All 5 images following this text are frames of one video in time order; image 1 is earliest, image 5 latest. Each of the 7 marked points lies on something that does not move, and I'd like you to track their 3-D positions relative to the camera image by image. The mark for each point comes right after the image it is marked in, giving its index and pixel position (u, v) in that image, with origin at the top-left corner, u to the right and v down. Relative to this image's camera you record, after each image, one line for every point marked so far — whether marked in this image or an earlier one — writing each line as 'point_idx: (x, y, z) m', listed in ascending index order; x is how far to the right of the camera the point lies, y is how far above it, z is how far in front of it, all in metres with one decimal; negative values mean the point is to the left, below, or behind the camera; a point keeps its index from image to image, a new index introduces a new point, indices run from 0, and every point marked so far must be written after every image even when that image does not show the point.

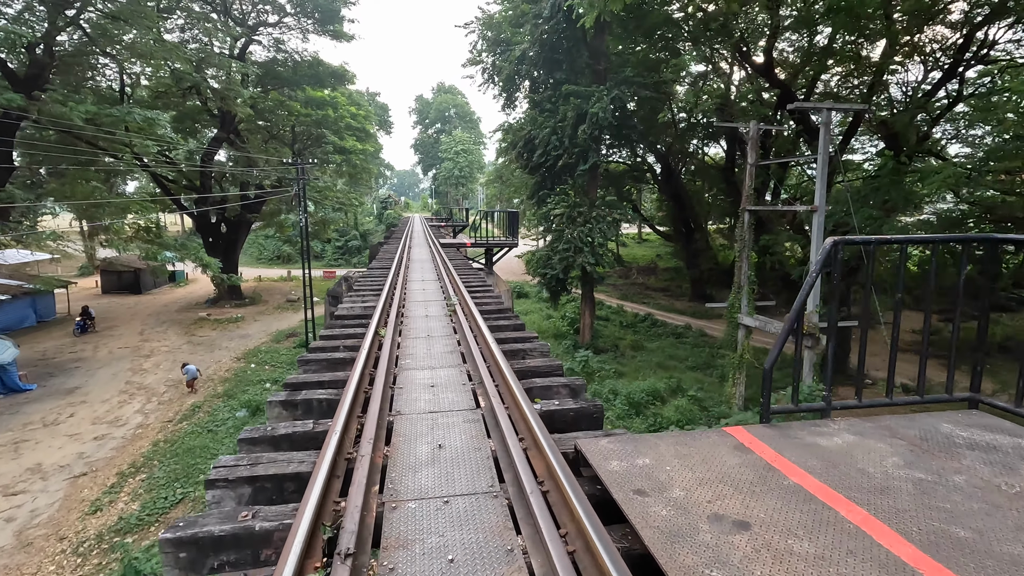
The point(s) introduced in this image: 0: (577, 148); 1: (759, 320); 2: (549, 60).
0: (+1.6, +3.4, +13.1) m
1: (+4.3, -0.6, +9.2) m
2: (+1.0, +6.0, +14.0) m
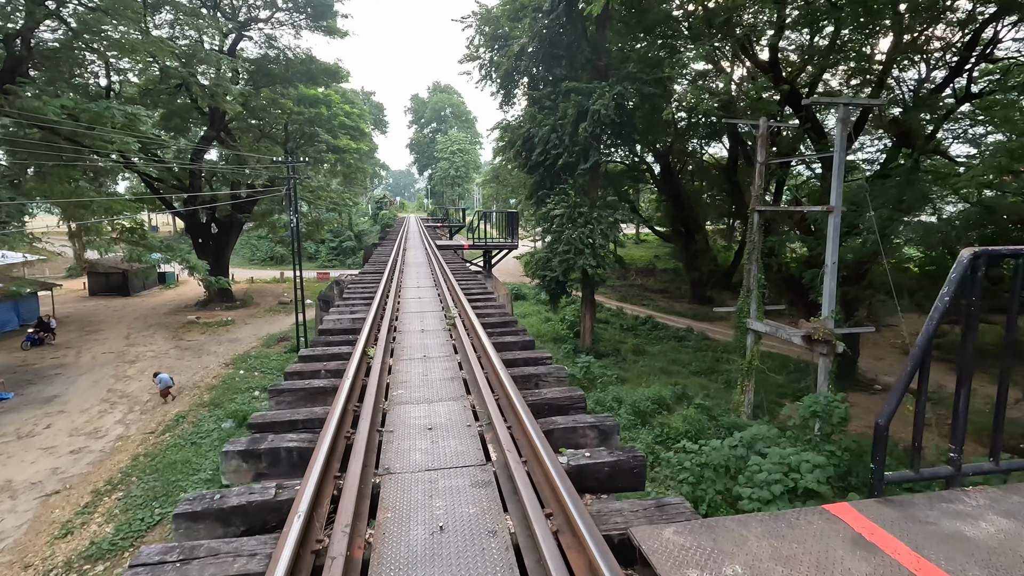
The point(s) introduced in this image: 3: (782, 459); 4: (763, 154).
0: (+1.6, +3.3, +12.7) m
1: (+4.3, -0.6, +8.9) m
2: (+0.9, +5.9, +13.6) m
3: (+2.8, -1.7, +5.5) m
4: (+4.4, +2.3, +9.3) m
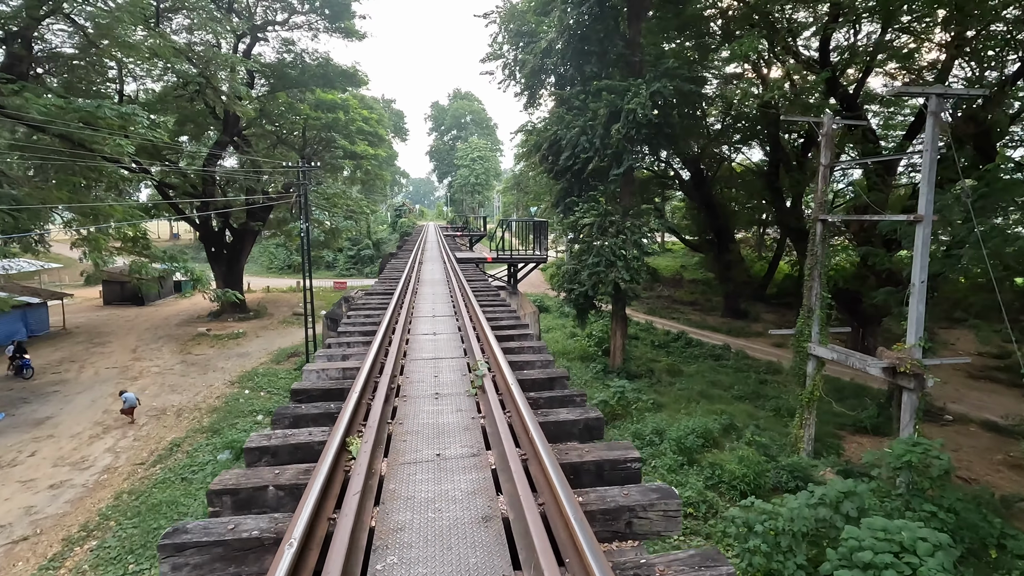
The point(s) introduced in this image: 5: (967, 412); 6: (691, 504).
0: (+2.1, +3.0, +11.7) m
1: (+4.7, -0.9, +7.7) m
2: (+1.6, +5.6, +12.7) m
3: (+3.1, -2.0, +4.4) m
4: (+4.8, +2.0, +8.2) m
5: (+9.2, -2.5, +10.9) m
6: (+2.1, -2.6, +6.4) m
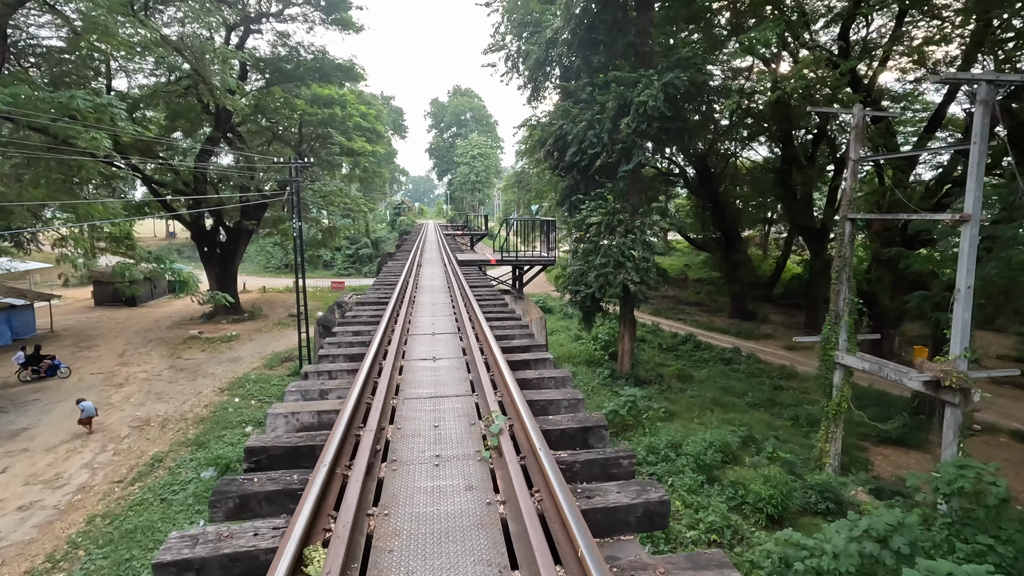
0: (+2.2, +2.9, +11.1) m
1: (+4.8, -1.0, +7.1) m
2: (+1.6, +5.5, +12.1) m
3: (+3.1, -2.1, +3.8) m
4: (+4.9, +2.0, +7.6) m
5: (+9.3, -2.6, +10.3) m
6: (+2.2, -2.7, +5.9) m
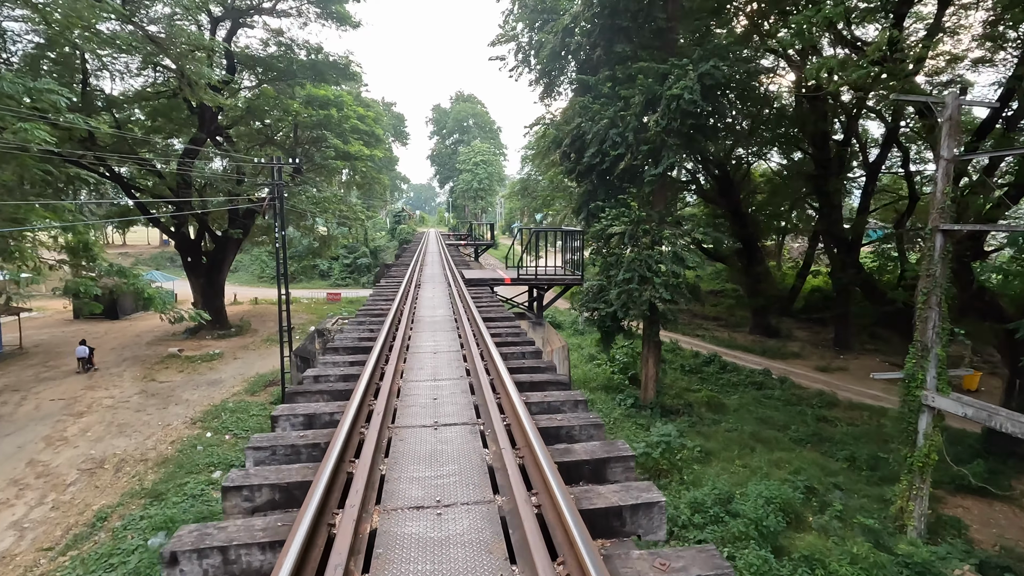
0: (+2.4, +2.6, +9.8) m
1: (+5.0, -1.3, +5.8) m
2: (+1.9, +5.2, +10.8) m
3: (+3.3, -2.3, +2.5) m
4: (+5.1, +1.7, +6.3) m
5: (+9.5, -2.9, +9.0) m
6: (+2.4, -2.9, +4.5) m
